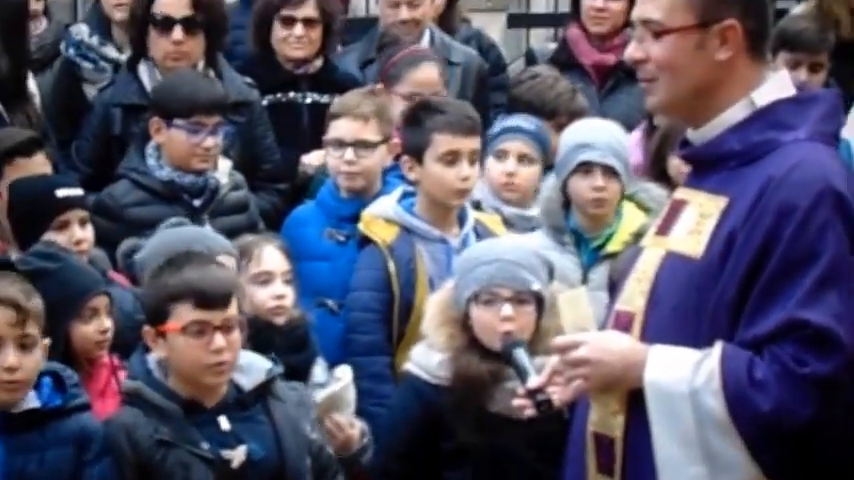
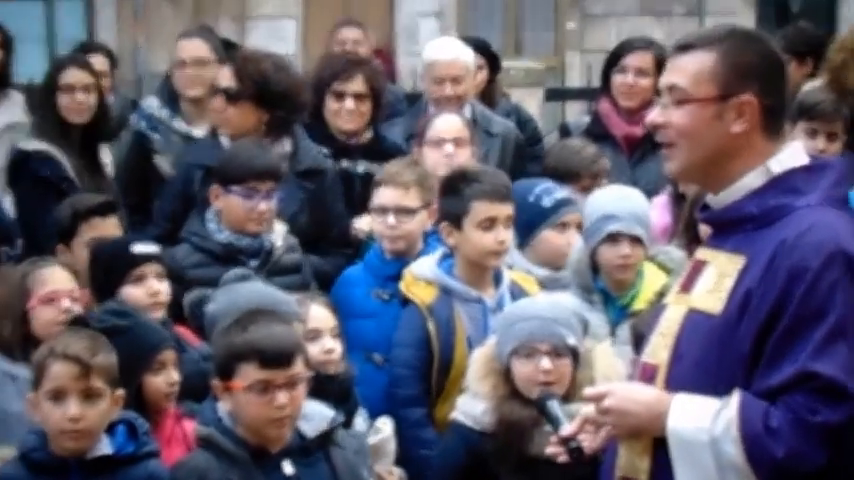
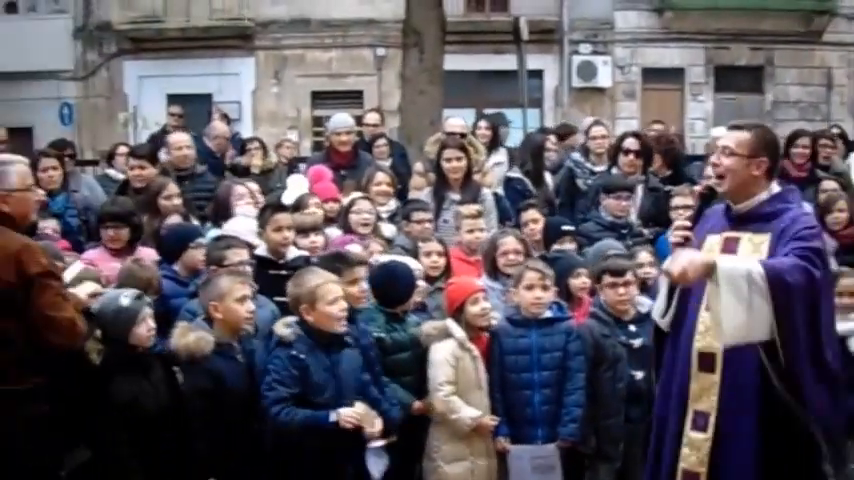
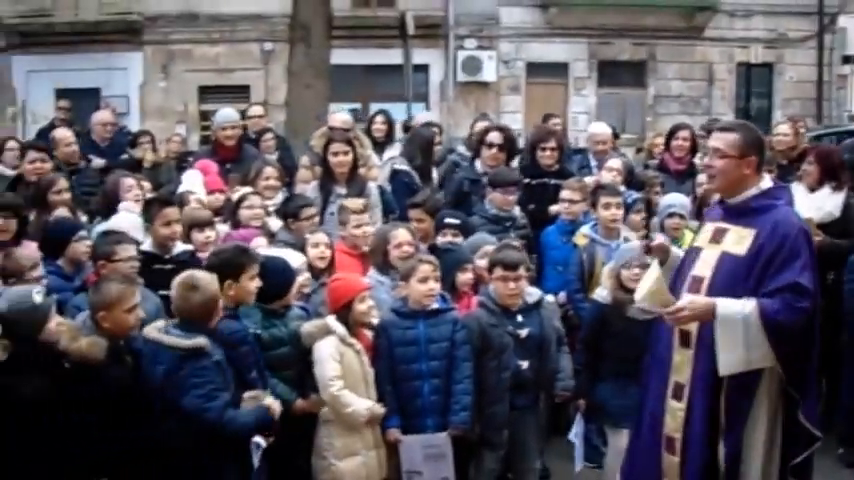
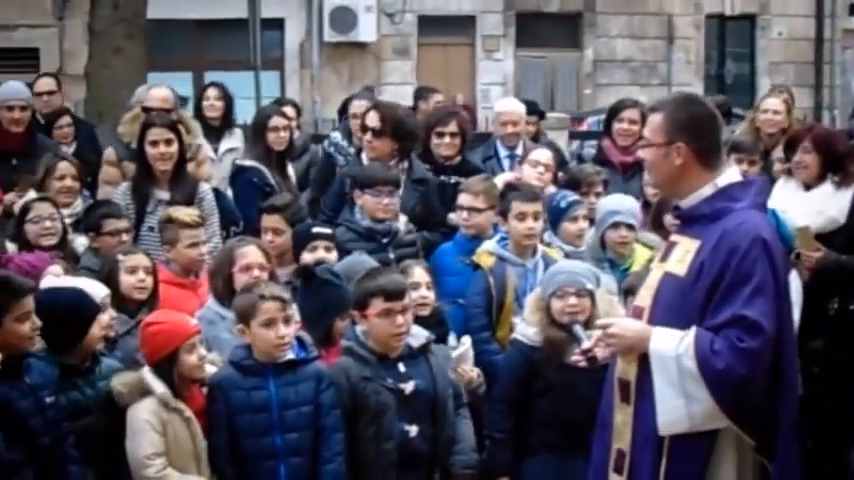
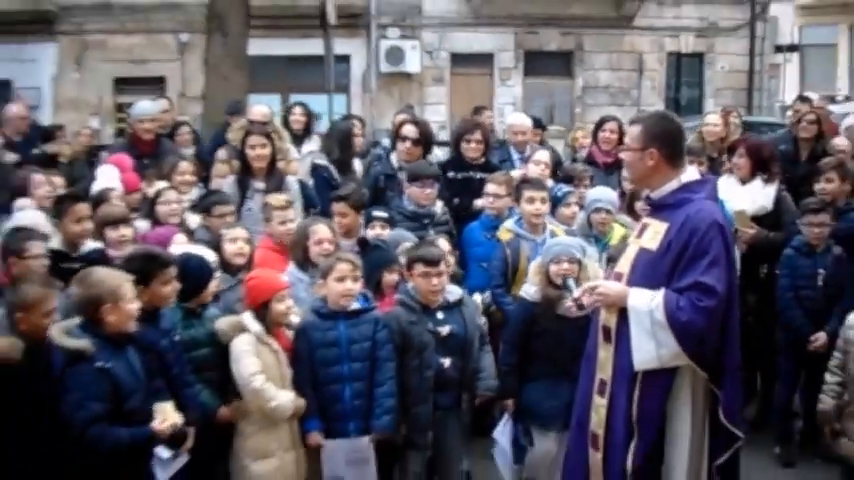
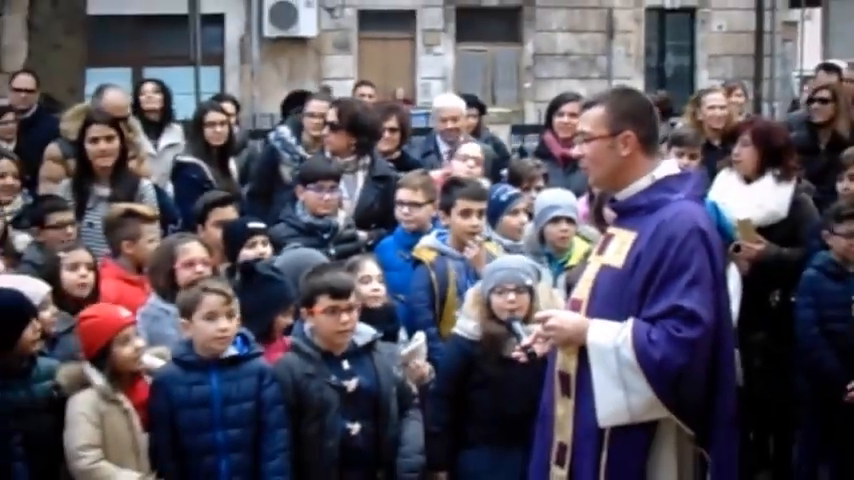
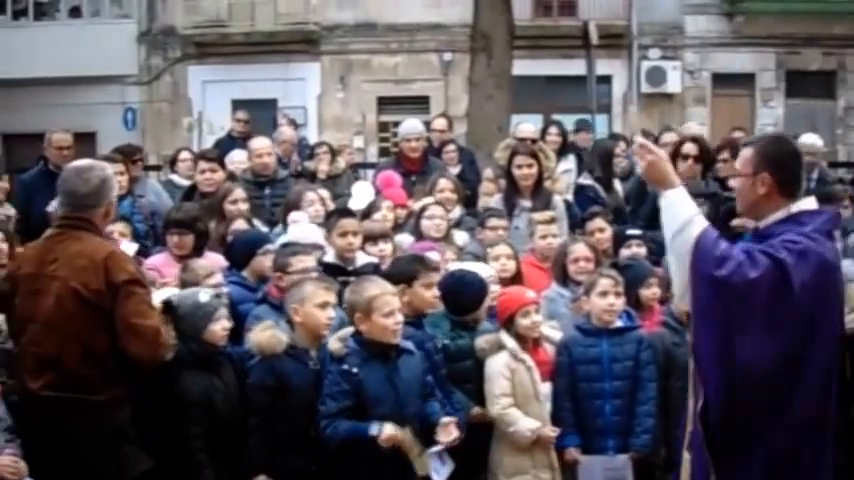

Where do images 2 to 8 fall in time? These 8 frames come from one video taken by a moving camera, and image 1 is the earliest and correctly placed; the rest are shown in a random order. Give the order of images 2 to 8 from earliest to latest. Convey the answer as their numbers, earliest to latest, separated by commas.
2, 7, 5, 6, 4, 3, 8
